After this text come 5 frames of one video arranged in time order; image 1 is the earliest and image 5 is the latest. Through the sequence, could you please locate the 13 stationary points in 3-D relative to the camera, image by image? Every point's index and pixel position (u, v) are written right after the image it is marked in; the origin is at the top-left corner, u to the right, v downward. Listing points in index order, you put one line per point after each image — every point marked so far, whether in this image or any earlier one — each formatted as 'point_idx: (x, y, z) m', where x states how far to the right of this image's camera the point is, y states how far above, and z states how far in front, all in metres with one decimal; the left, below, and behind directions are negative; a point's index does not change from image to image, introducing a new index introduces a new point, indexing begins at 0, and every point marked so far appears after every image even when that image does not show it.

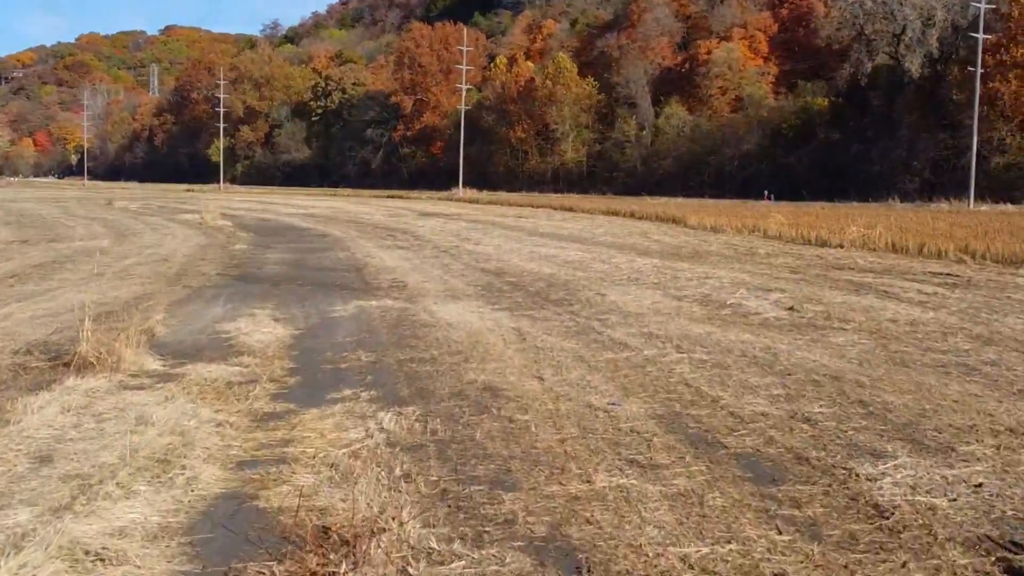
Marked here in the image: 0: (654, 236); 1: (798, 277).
0: (+1.4, +0.5, +13.0) m
1: (+1.8, +0.1, +8.3) m
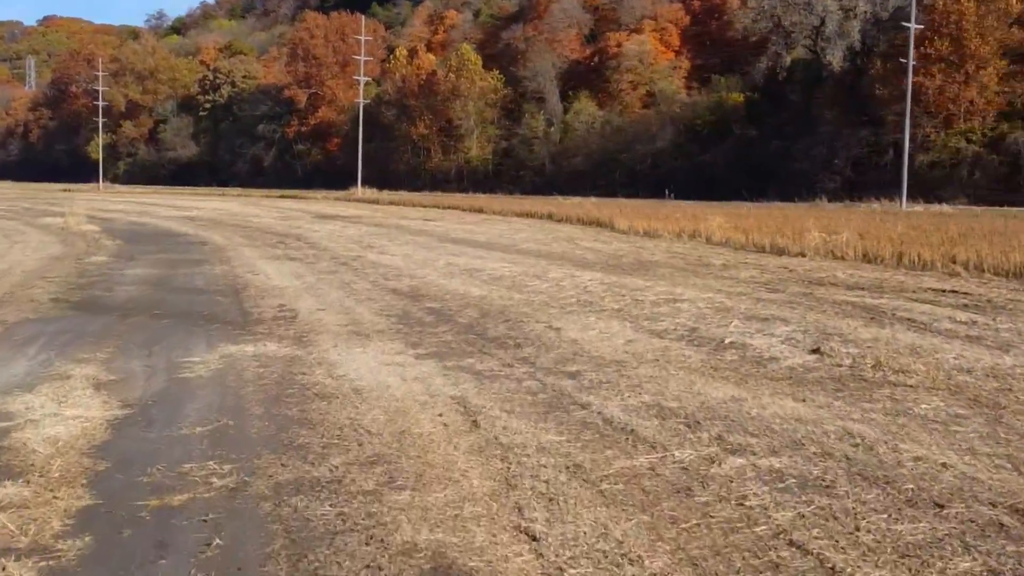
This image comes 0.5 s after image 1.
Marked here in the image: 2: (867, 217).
0: (+0.6, +0.4, +11.4) m
1: (+1.4, 0.0, +6.7) m
2: (+4.0, +0.8, +14.4) m
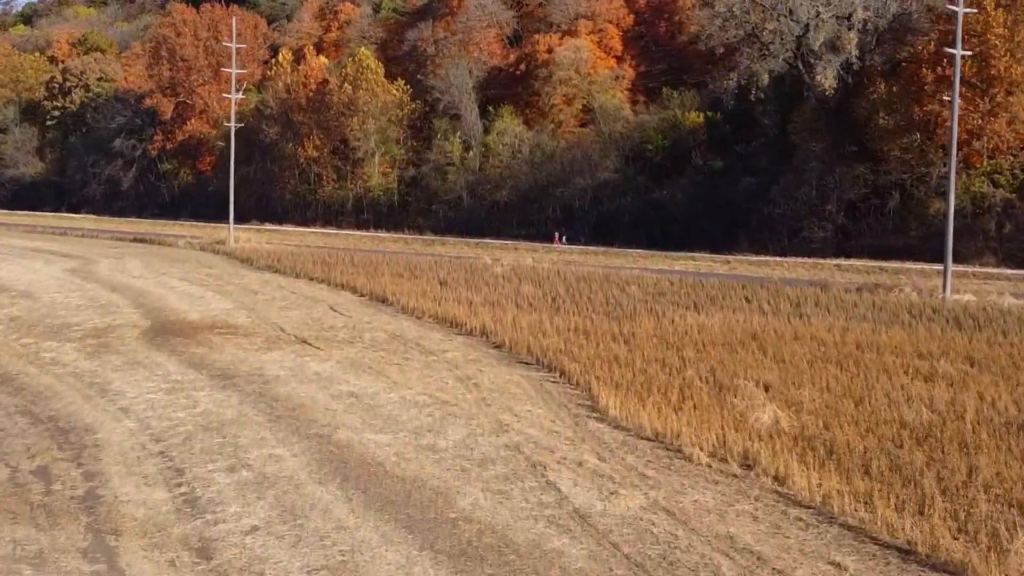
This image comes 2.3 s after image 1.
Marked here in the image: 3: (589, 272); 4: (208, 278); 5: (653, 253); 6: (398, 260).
0: (+0.3, -1.0, +6.5) m
1: (+1.4, -1.6, +1.9) m
2: (+3.4, -0.6, +9.7) m
3: (+1.0, +0.3, +15.8) m
4: (-3.8, +0.1, +16.1) m
5: (+2.5, +0.4, +21.2) m
6: (-1.6, +0.4, +17.5) m
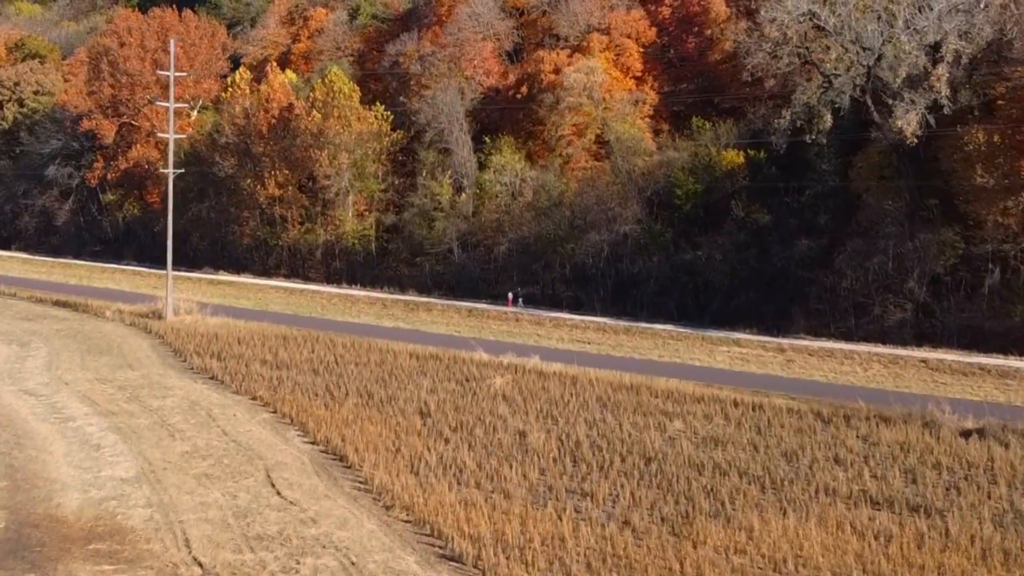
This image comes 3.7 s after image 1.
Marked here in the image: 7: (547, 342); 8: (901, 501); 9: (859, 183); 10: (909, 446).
0: (+0.4, -2.4, +2.9) m
1: (+1.5, -3.1, -1.7) m
2: (+3.5, -1.8, +6.1) m
3: (+1.1, -0.9, +12.1) m
4: (-3.8, -1.0, +12.4) m
5: (+2.5, -0.6, +17.5) m
6: (-1.5, -0.7, +13.9) m
7: (+0.4, -0.7, +17.1) m
8: (+2.8, -1.4, +8.9) m
9: (+4.4, +1.3, +16.0) m
10: (+2.9, -1.2, +9.4) m
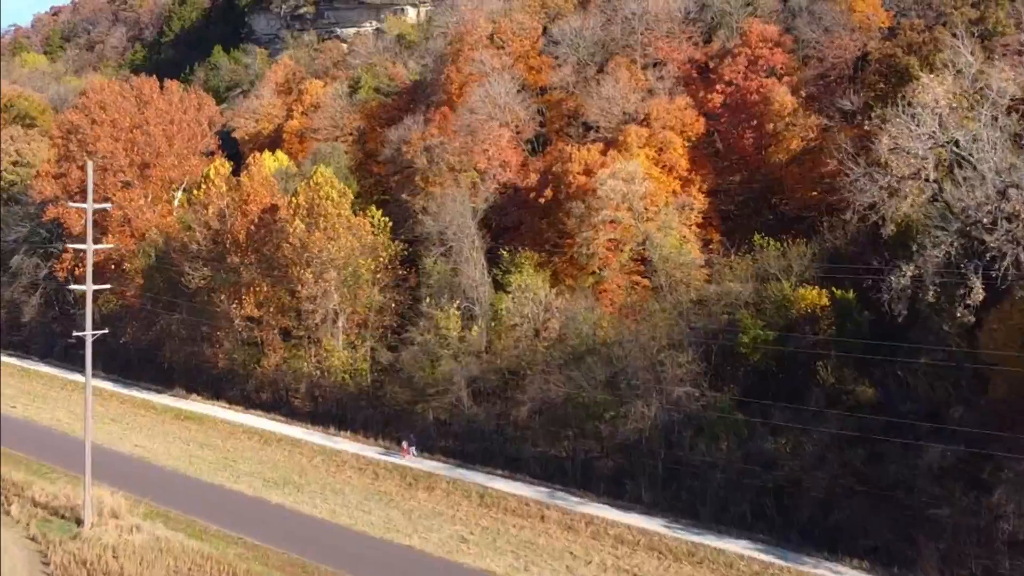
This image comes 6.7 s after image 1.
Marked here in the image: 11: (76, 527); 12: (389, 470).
0: (+0.4, -4.1, -1.7) m
1: (+1.5, -4.6, -6.3) m
2: (+3.6, -3.7, +1.5) m
3: (+1.3, -2.9, +7.5) m
4: (-3.6, -3.1, +7.9) m
5: (+2.7, -2.8, +12.9) m
6: (-1.3, -2.8, +9.3) m
7: (+0.6, -2.9, +12.6) m
8: (+2.9, -3.3, +4.3) m
9: (+4.7, -0.8, +11.4) m
10: (+3.1, -3.1, +4.8) m
11: (-4.8, -2.6, +14.2) m
12: (-1.8, -2.6, +18.5) m
